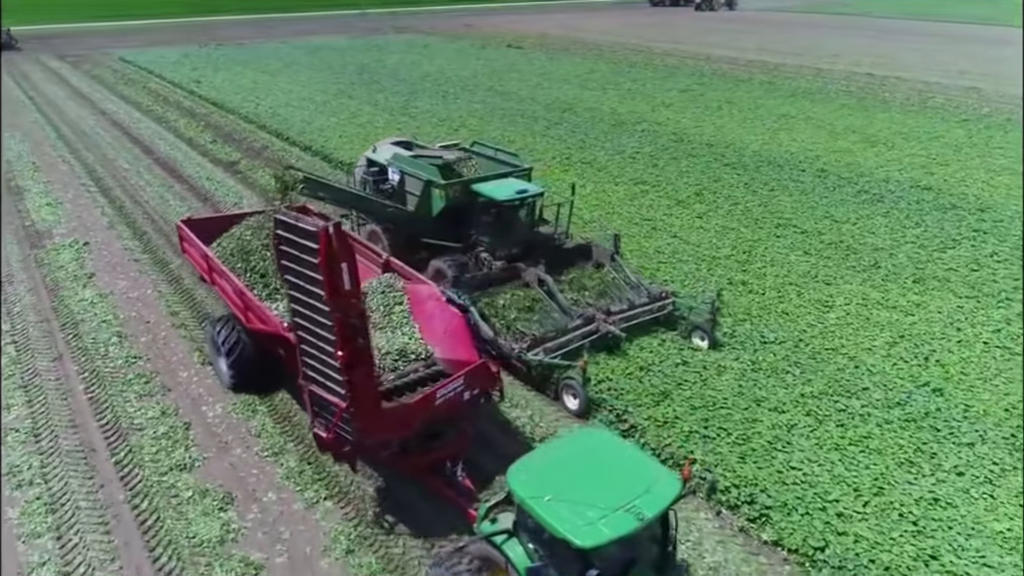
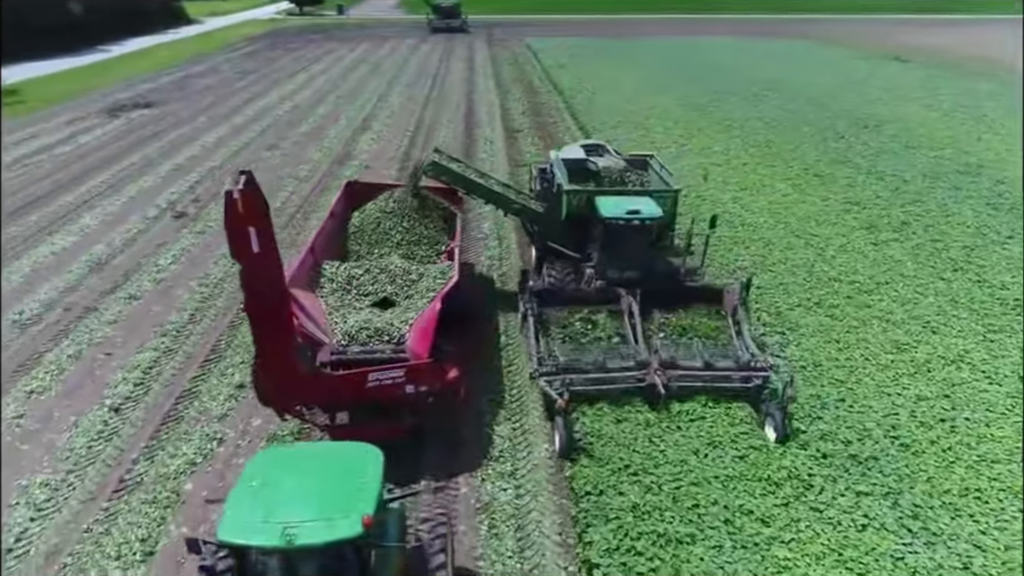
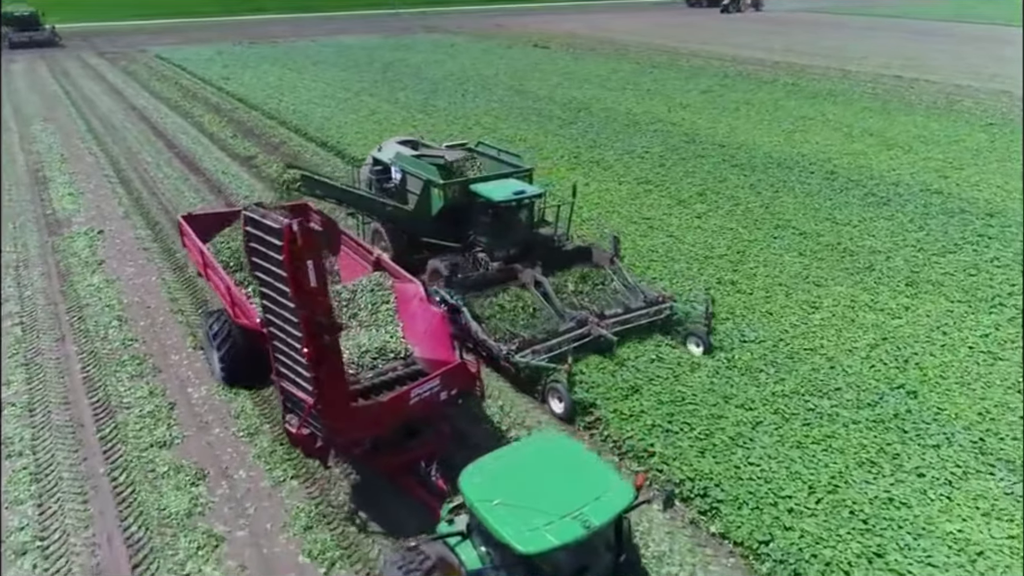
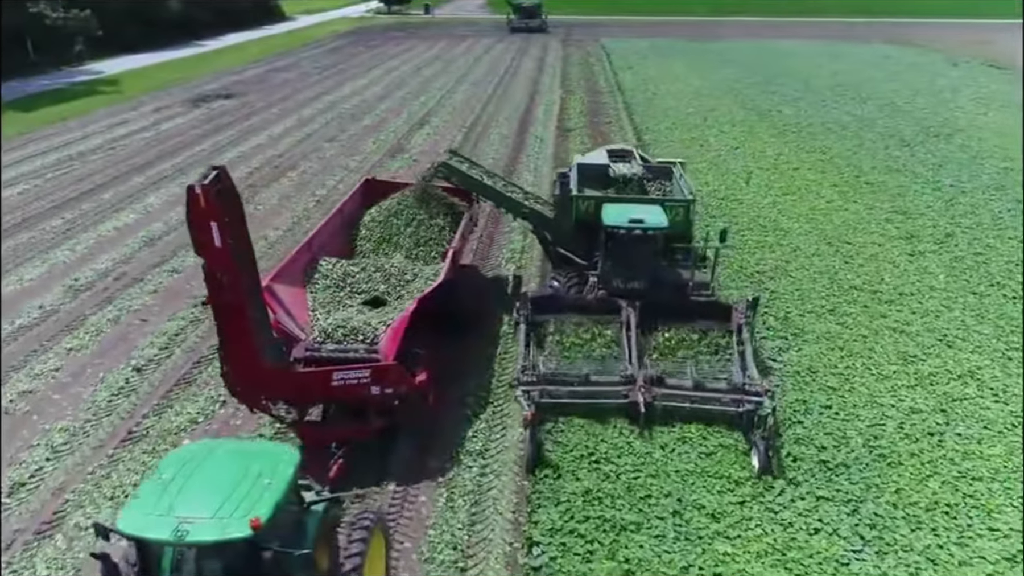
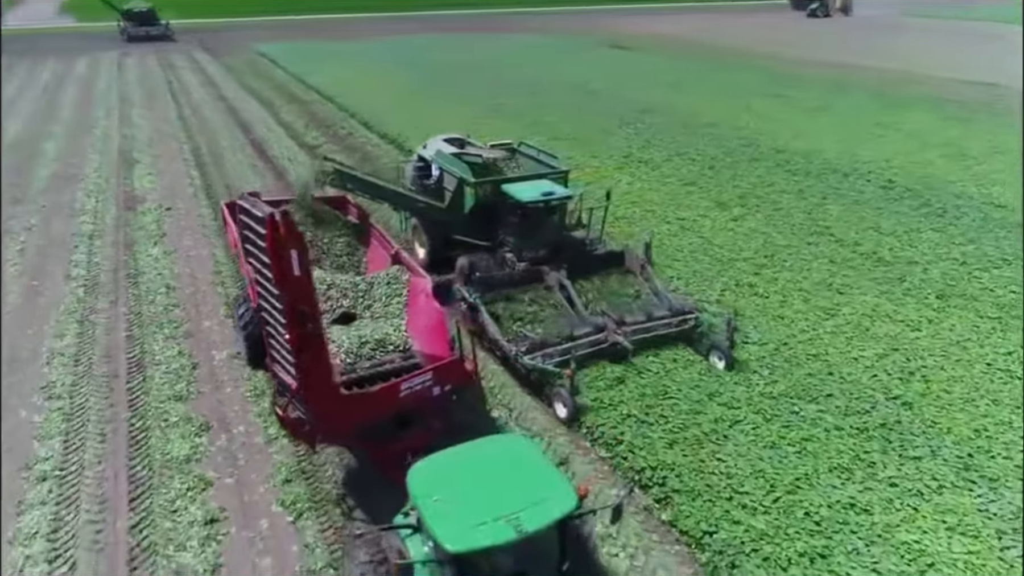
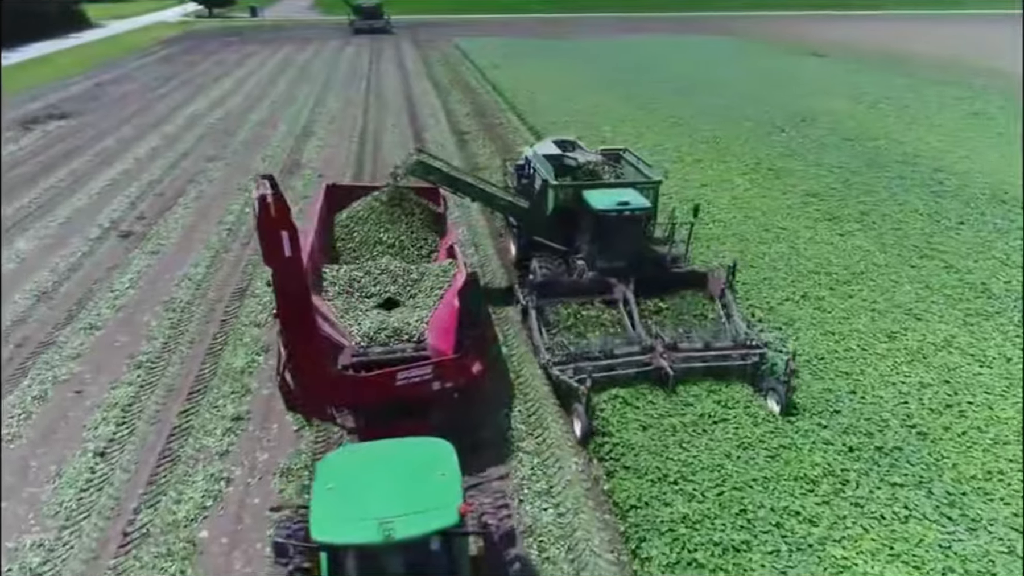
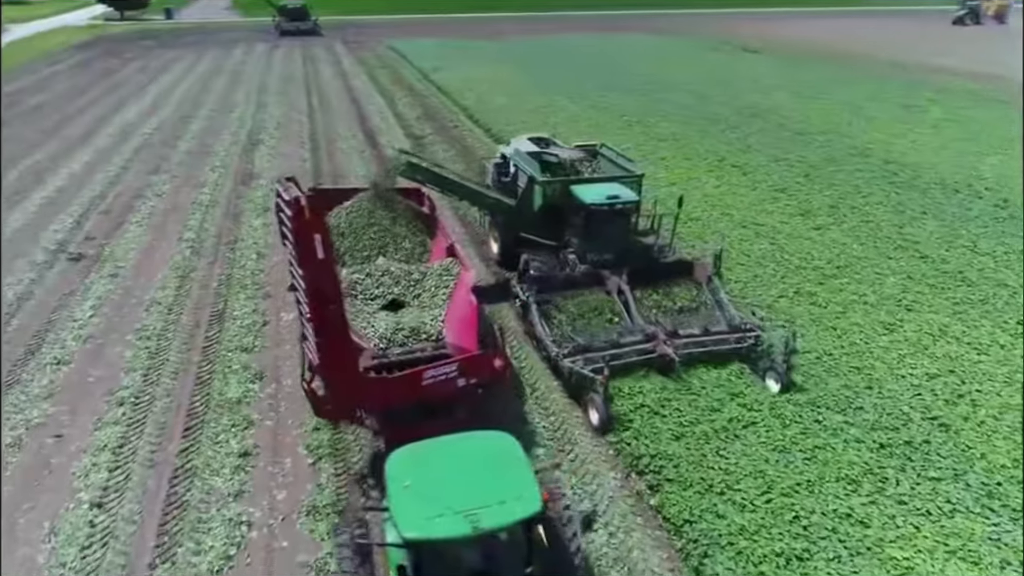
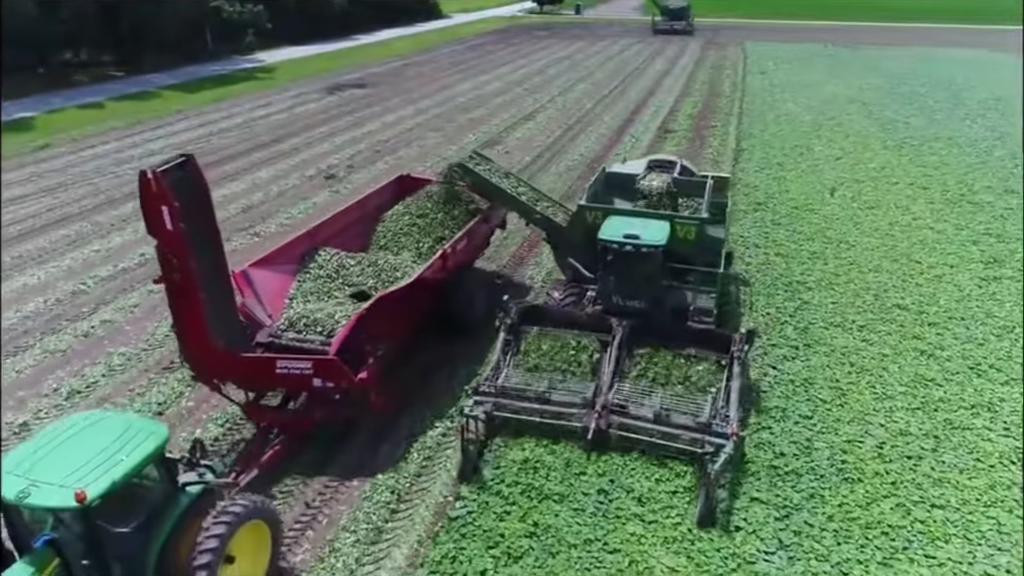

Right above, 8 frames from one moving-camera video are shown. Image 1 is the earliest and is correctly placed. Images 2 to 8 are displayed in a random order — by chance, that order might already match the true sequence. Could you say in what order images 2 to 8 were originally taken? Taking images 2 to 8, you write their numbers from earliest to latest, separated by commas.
3, 5, 7, 6, 2, 4, 8
